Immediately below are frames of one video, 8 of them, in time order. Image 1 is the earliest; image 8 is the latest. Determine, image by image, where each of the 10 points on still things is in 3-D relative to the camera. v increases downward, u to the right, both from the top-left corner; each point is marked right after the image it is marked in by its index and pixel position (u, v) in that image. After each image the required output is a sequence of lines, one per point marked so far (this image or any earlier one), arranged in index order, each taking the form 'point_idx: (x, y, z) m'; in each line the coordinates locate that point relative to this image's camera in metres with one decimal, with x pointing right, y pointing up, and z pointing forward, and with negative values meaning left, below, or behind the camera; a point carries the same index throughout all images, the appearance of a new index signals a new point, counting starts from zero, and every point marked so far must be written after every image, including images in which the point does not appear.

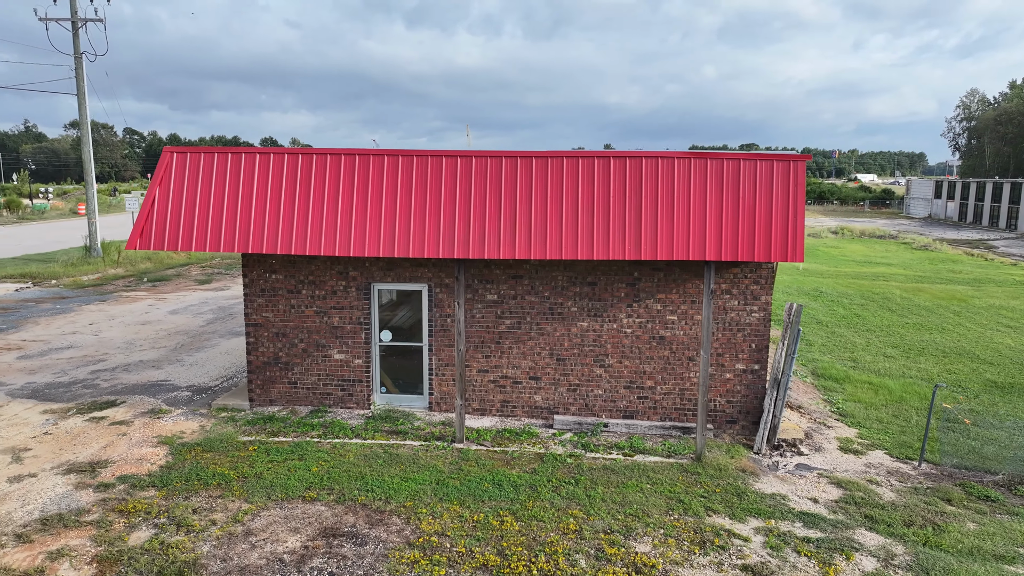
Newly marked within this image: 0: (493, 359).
0: (-0.3, -0.9, +9.3) m
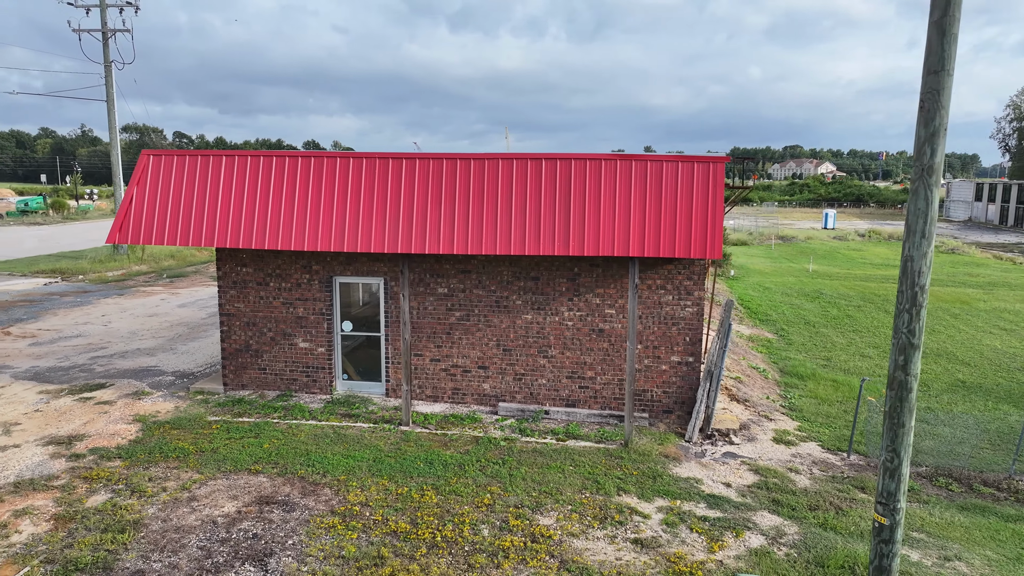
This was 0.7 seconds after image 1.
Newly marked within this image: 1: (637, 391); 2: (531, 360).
0: (-0.9, -0.8, +9.9) m
1: (+1.6, -1.3, +9.6) m
2: (+0.2, -1.0, +9.8) m
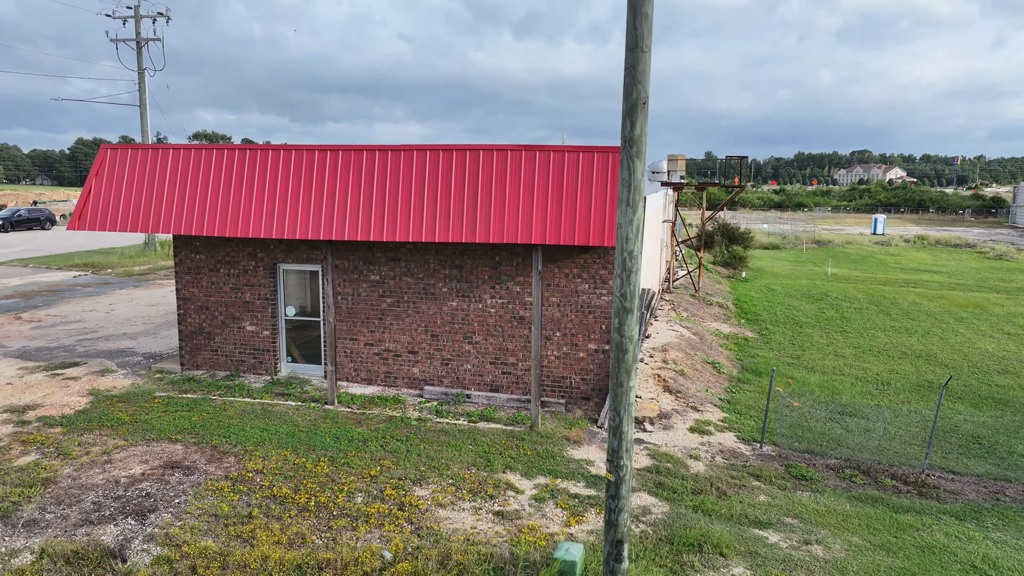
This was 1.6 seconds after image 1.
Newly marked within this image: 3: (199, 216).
0: (-1.9, -0.7, +10.4) m
1: (+0.6, -1.2, +9.8) m
2: (-0.8, -0.8, +10.1) m
3: (-4.4, +1.0, +10.3) m
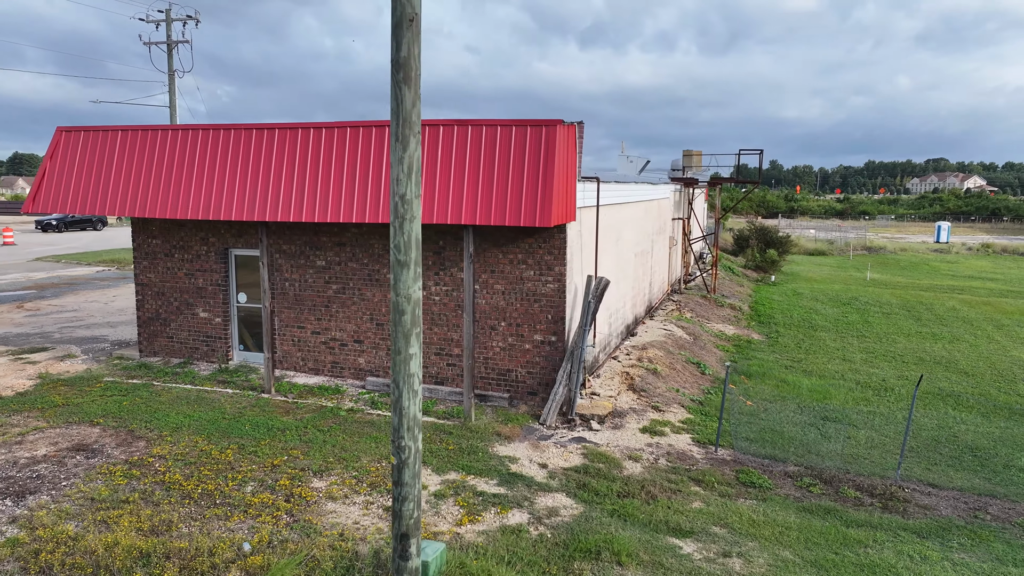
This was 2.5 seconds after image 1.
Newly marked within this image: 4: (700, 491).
0: (-2.6, -0.5, +10.0) m
1: (-0.1, -1.0, +9.2) m
2: (-1.4, -0.6, +9.6) m
3: (-5.0, +1.2, +10.1) m
4: (+1.9, -2.0, +7.3) m
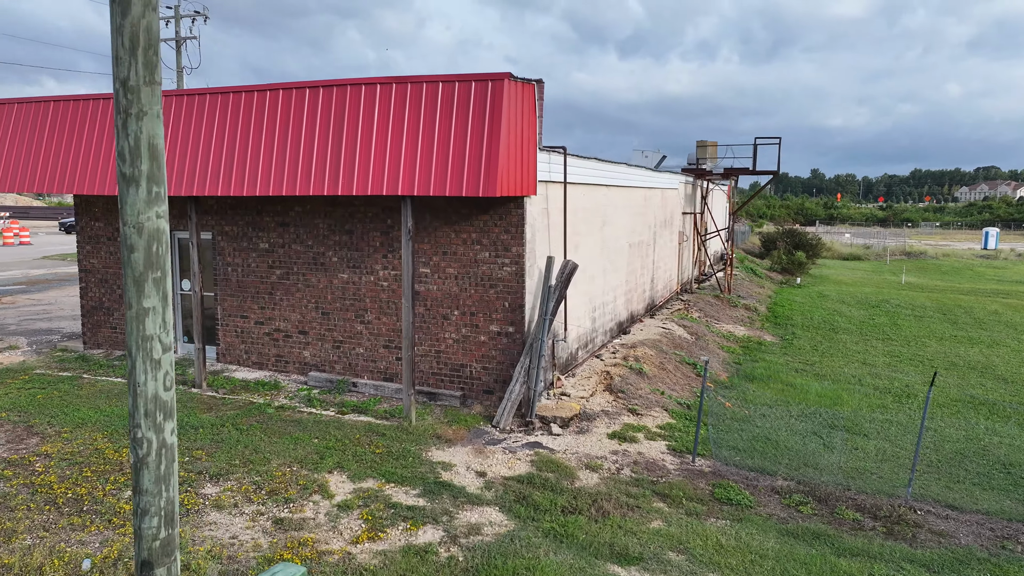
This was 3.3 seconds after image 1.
0: (-3.0, -0.3, +9.0) m
1: (-0.6, -0.9, +8.1) m
2: (-1.9, -0.4, +8.6) m
3: (-5.4, +1.4, +9.3) m
4: (+1.3, -1.8, +6.1) m
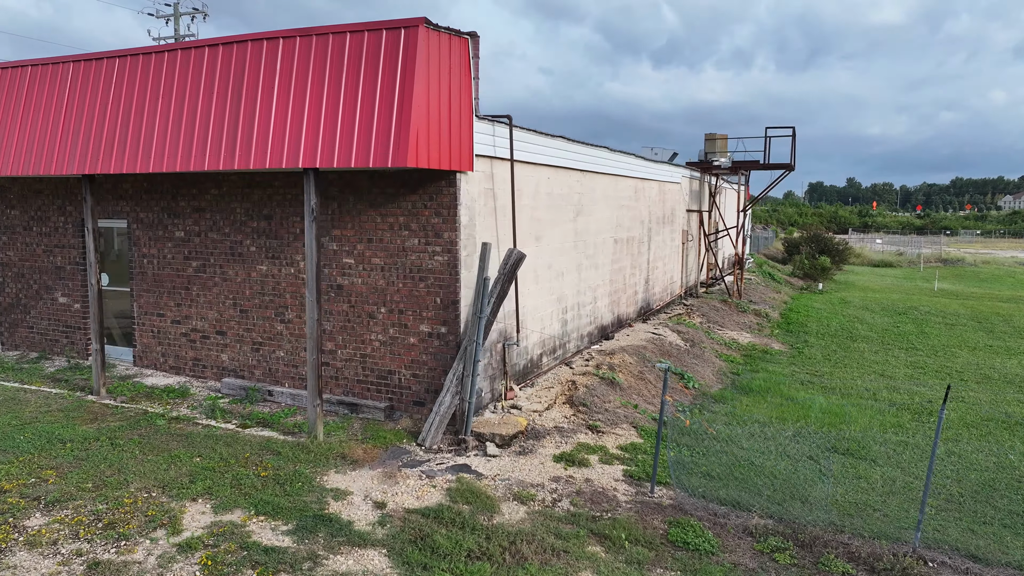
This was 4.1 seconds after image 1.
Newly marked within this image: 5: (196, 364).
0: (-3.6, -0.2, +8.0) m
1: (-1.2, -0.8, +6.9) m
2: (-2.5, -0.4, +7.5) m
3: (-6.0, +1.5, +8.4) m
4: (+0.6, -1.8, +4.9) m
5: (-3.4, -0.8, +8.0) m
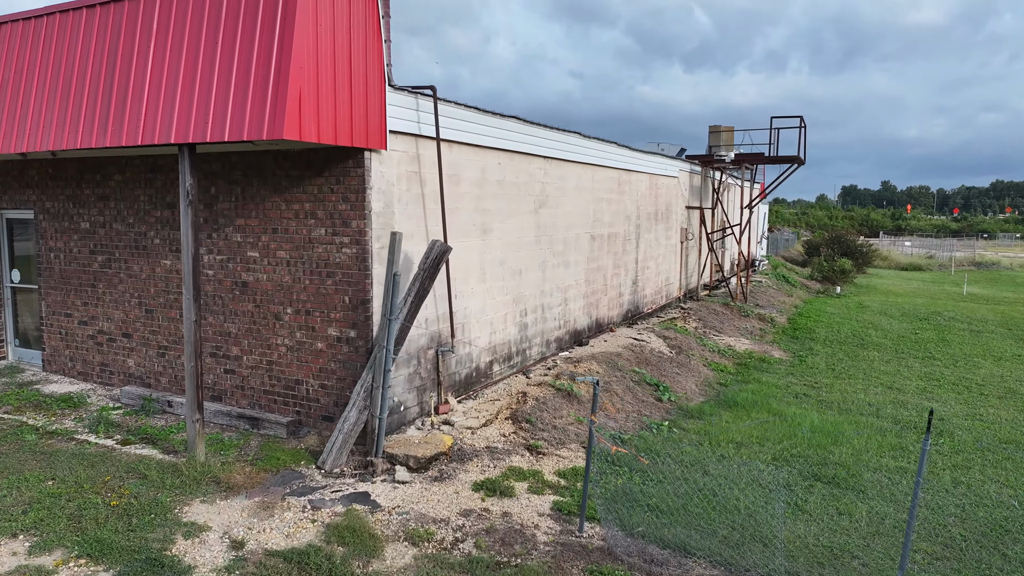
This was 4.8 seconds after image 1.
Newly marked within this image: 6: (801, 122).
0: (-4.1, -0.2, +7.2) m
1: (-1.8, -0.8, +6.1) m
2: (-3.1, -0.4, +6.7) m
3: (-6.5, +1.5, +7.7) m
4: (-0.1, -1.7, +3.9) m
5: (-4.0, -0.8, +7.2) m
6: (+6.3, +3.7, +16.0) m
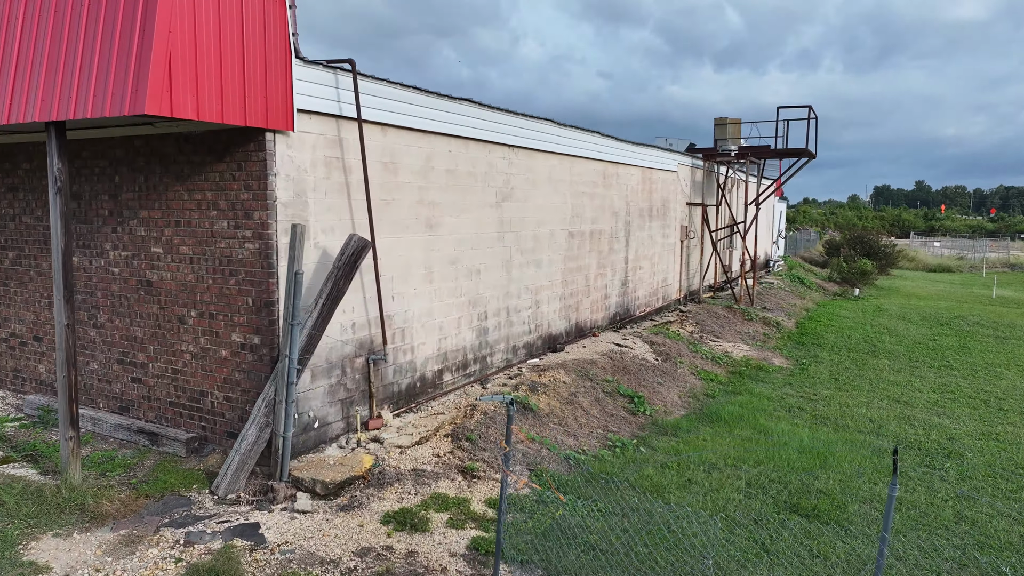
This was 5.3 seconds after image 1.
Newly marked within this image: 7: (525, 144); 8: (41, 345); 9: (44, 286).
0: (-4.6, -0.2, +6.6) m
1: (-2.3, -0.8, +5.4) m
2: (-3.5, -0.3, +6.0) m
3: (-6.9, +1.5, +7.2) m
4: (-0.7, -1.7, +3.2) m
5: (-4.4, -0.8, +6.6) m
6: (+6.1, +3.6, +15.0) m
7: (+0.1, +1.6, +7.9) m
8: (-4.1, -0.5, +6.4) m
9: (-4.0, 0.0, +6.3) m
